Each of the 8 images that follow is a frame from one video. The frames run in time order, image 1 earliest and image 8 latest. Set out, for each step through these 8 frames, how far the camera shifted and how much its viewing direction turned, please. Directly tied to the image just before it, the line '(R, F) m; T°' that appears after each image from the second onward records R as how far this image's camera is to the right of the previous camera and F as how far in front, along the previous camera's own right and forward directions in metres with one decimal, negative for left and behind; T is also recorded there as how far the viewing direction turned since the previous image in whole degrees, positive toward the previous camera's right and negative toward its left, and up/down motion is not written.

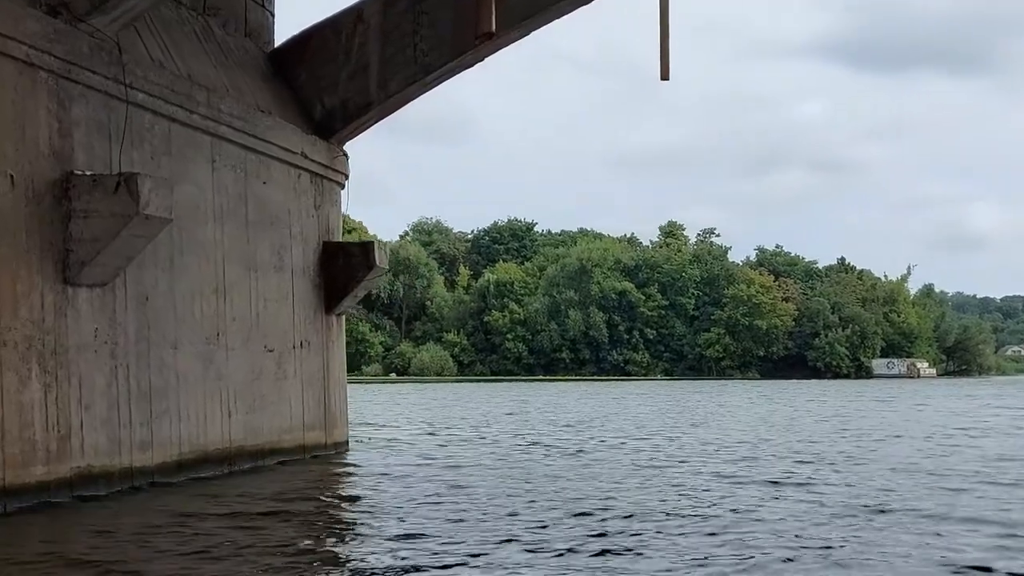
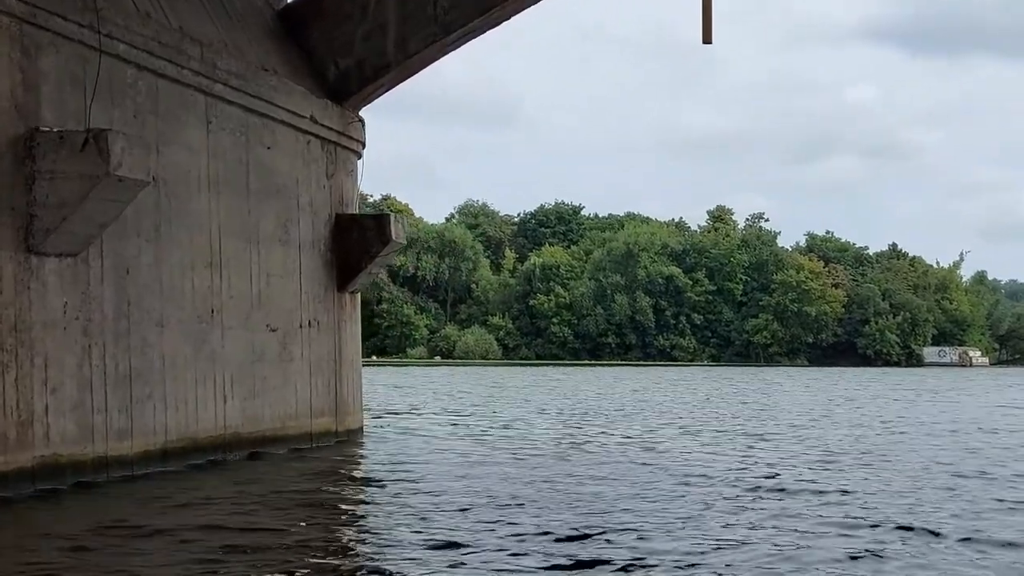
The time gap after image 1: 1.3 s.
(+0.2, +1.1) m; -2°
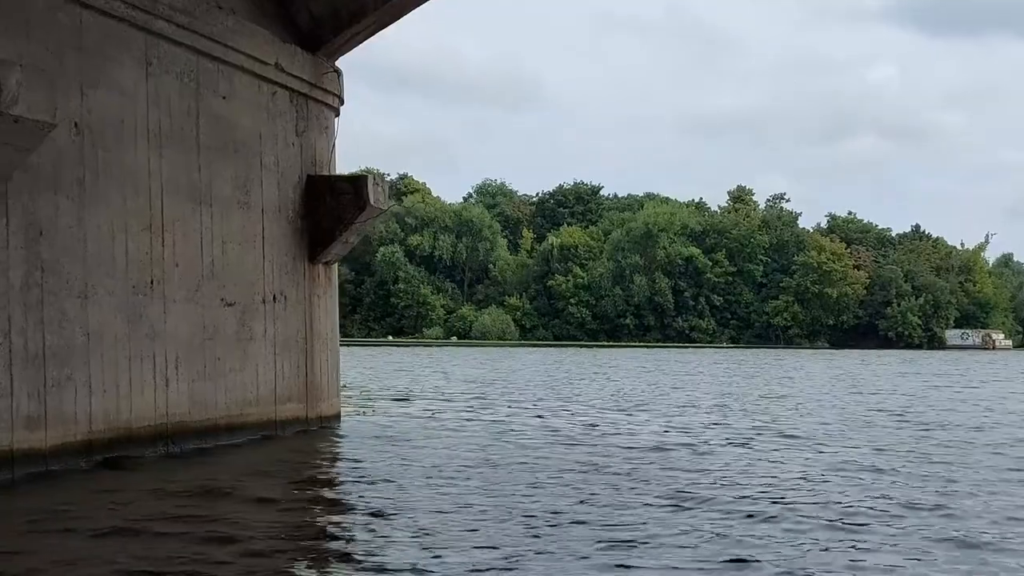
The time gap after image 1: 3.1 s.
(+0.3, +1.5) m; -1°
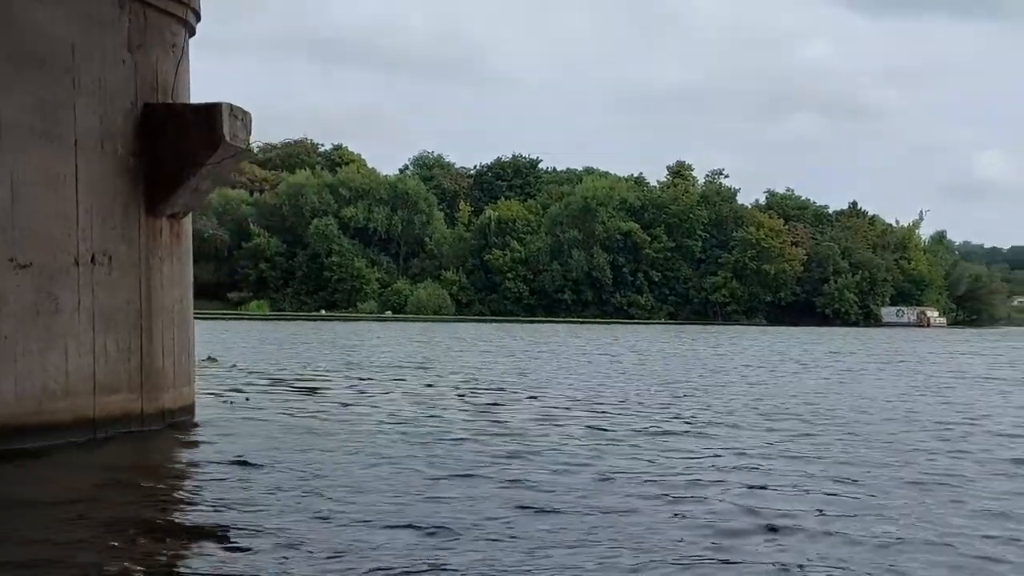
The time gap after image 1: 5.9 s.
(+0.3, +2.4) m; +3°
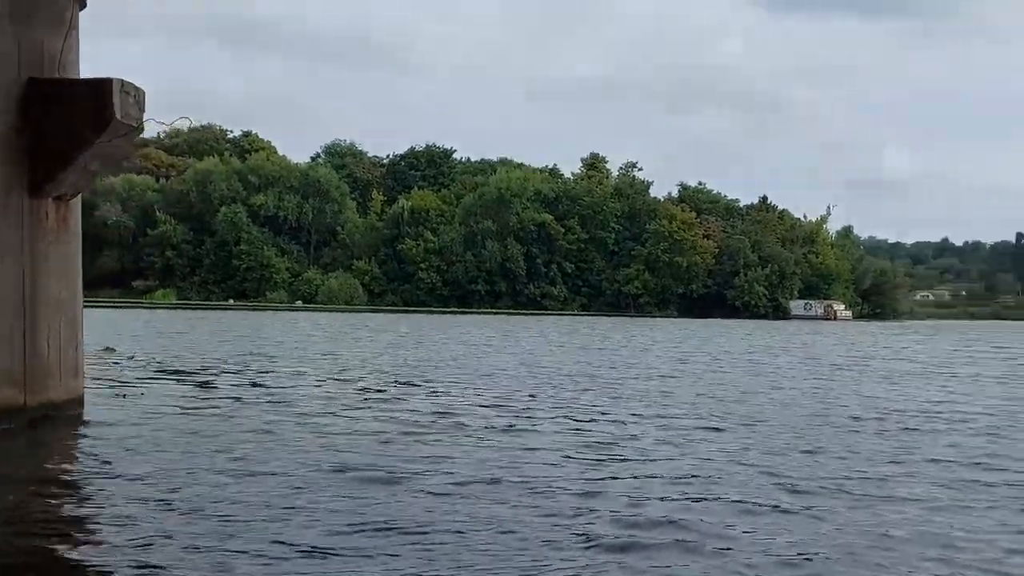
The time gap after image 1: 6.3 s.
(-0.2, +1.1) m; +4°
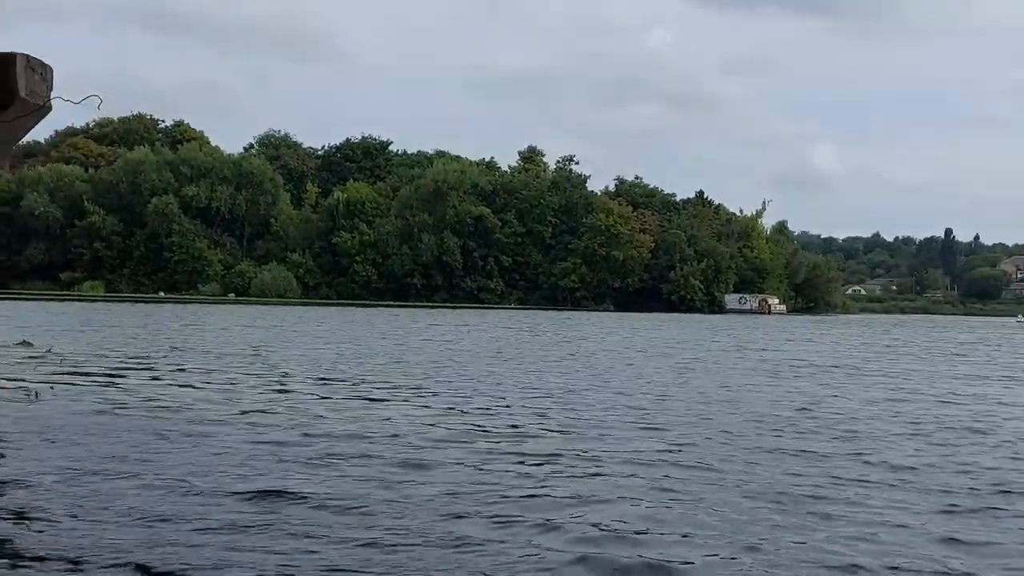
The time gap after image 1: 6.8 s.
(-0.1, +0.9) m; +3°
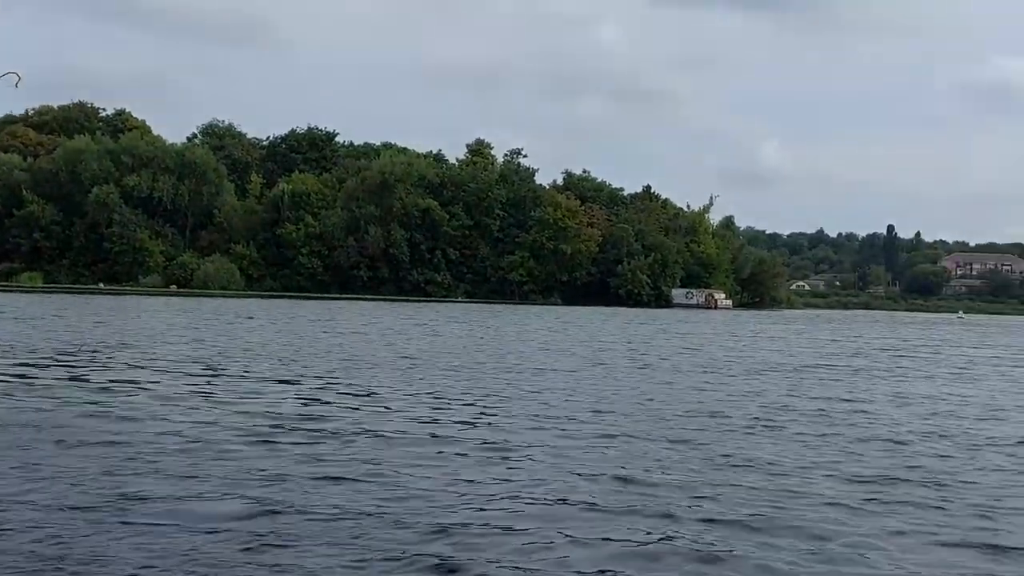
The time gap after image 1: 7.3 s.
(0.0, +0.9) m; +2°
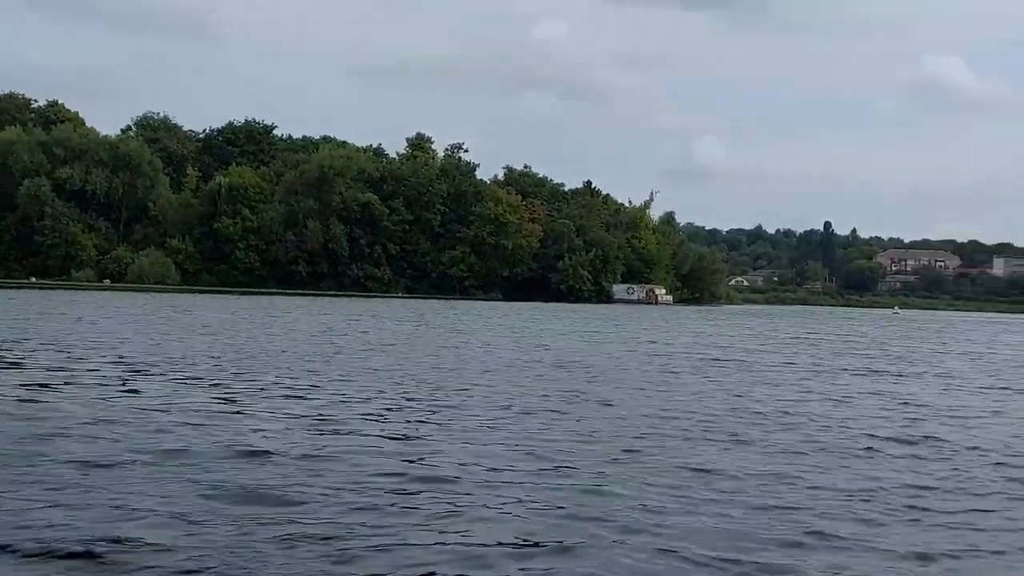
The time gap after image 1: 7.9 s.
(0.0, +0.8) m; +3°
